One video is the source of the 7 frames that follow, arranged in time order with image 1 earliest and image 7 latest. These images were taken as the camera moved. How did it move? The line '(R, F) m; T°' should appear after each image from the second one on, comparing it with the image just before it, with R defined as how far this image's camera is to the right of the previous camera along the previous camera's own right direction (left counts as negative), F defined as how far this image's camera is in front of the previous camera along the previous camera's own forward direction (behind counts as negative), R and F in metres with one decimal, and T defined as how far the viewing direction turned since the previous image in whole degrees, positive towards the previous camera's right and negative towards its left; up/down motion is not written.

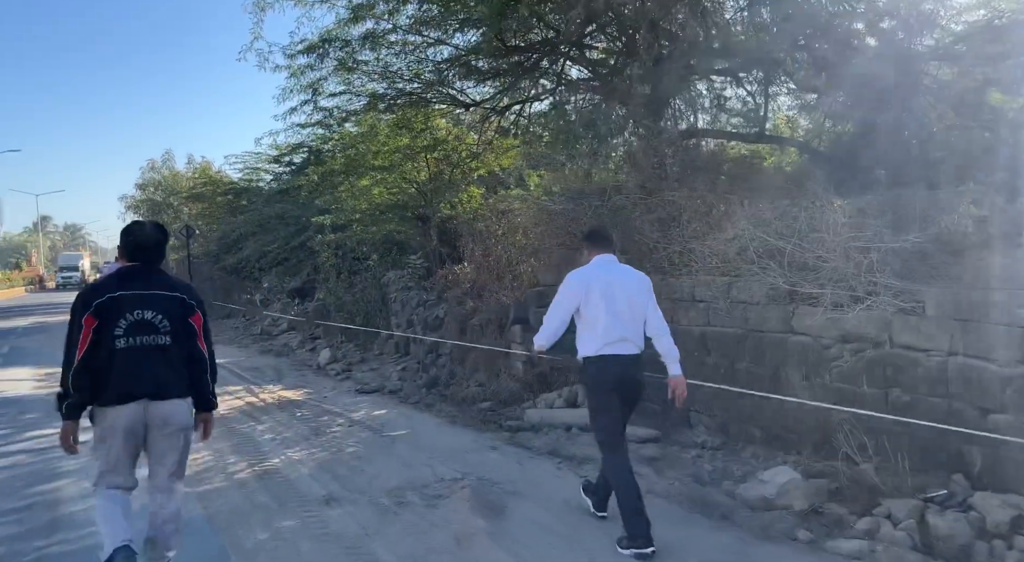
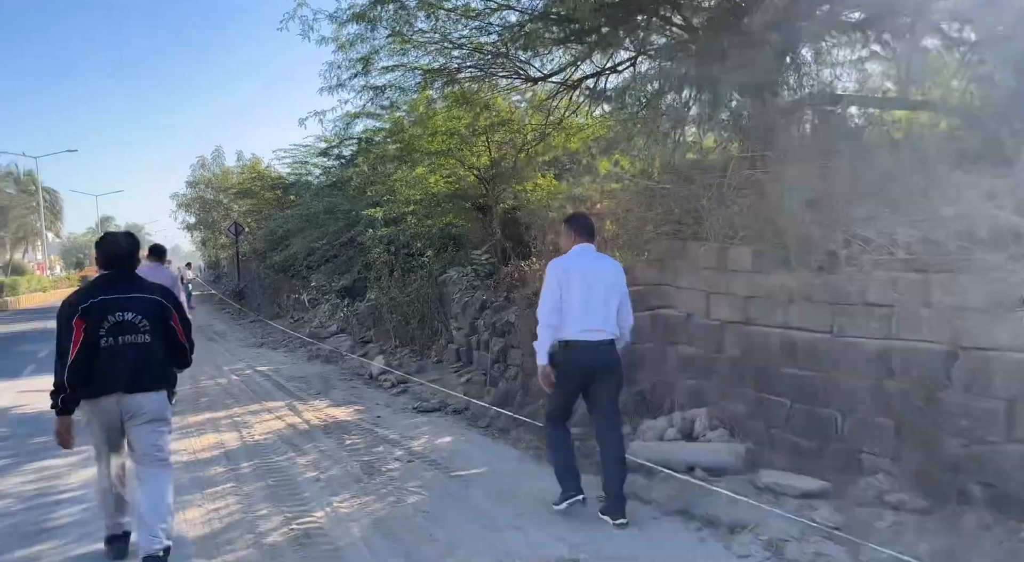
(-0.4, +1.3) m; -4°
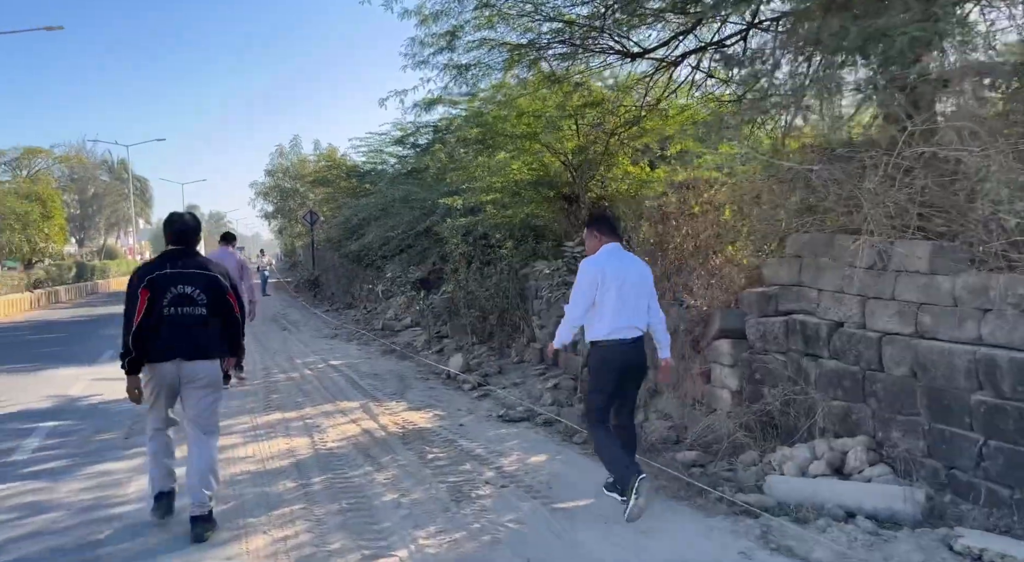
(-0.3, +0.7) m; -5°
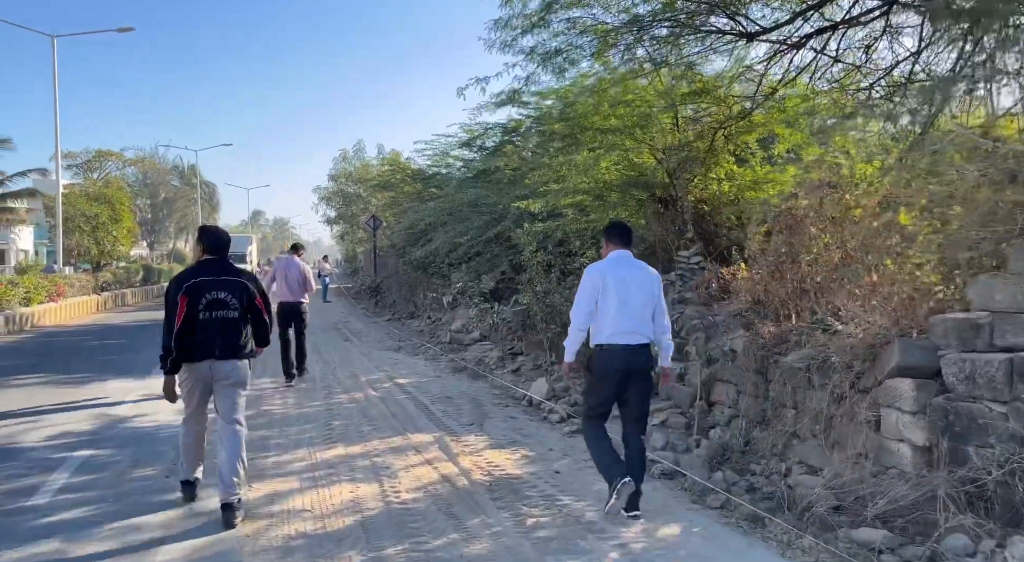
(-0.4, +1.0) m; -5°
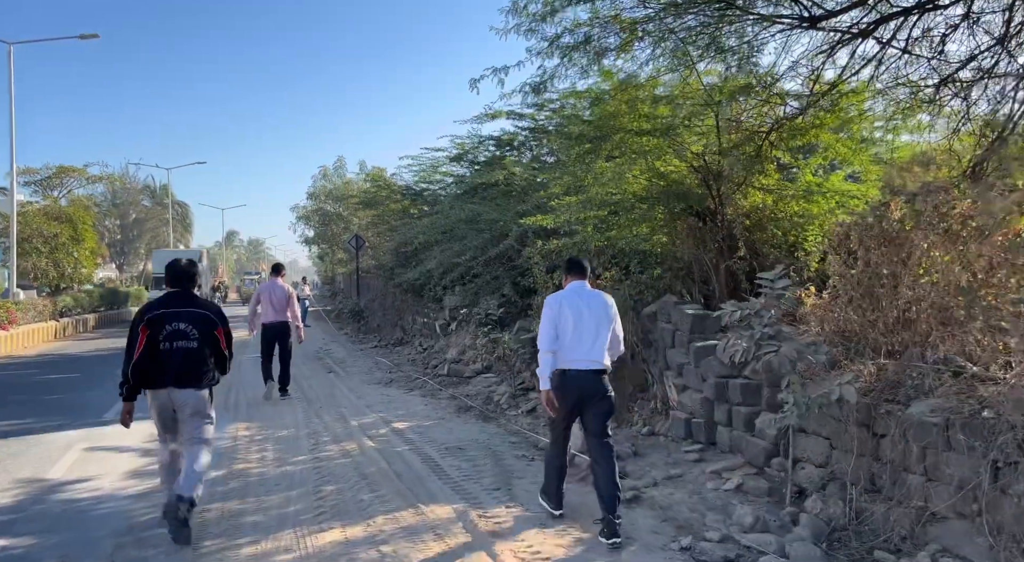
(-0.4, +1.2) m; +2°
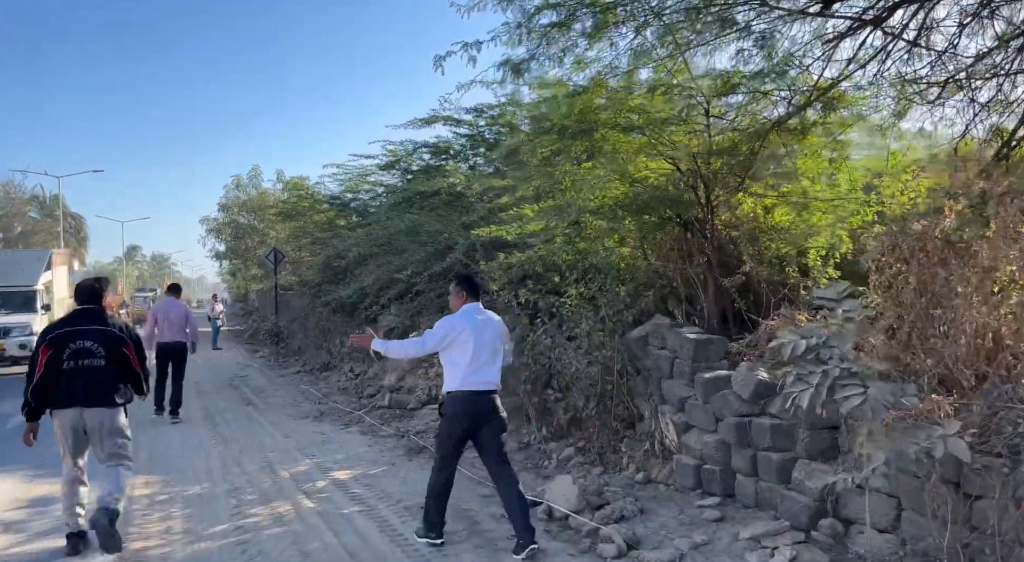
(-0.4, +1.1) m; +7°
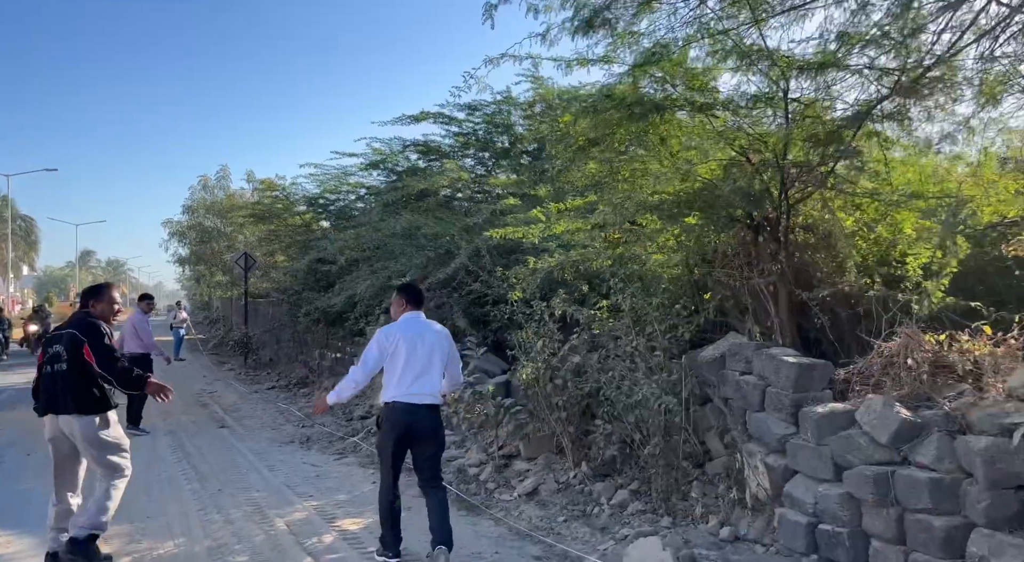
(-0.6, +1.1) m; +3°
